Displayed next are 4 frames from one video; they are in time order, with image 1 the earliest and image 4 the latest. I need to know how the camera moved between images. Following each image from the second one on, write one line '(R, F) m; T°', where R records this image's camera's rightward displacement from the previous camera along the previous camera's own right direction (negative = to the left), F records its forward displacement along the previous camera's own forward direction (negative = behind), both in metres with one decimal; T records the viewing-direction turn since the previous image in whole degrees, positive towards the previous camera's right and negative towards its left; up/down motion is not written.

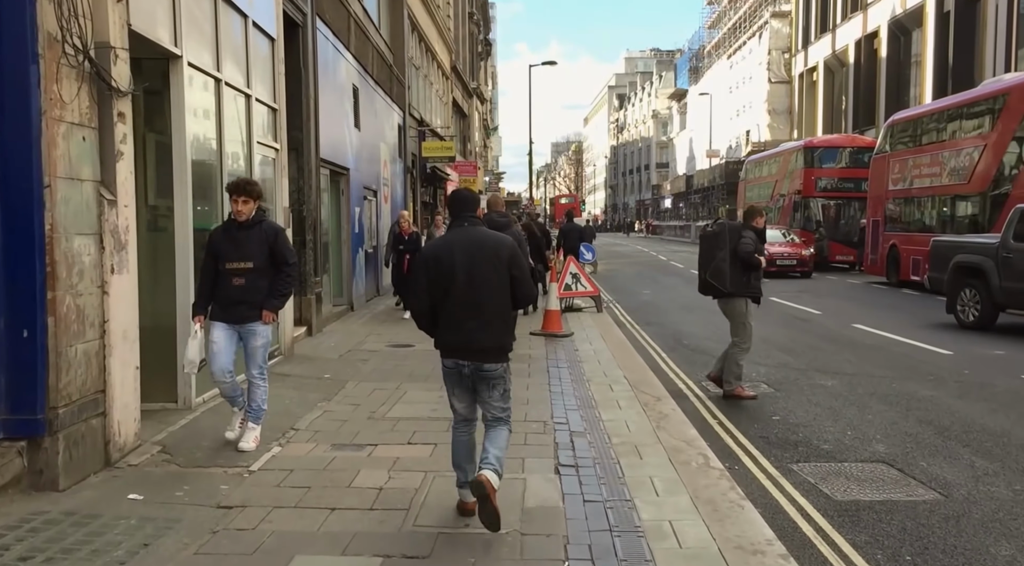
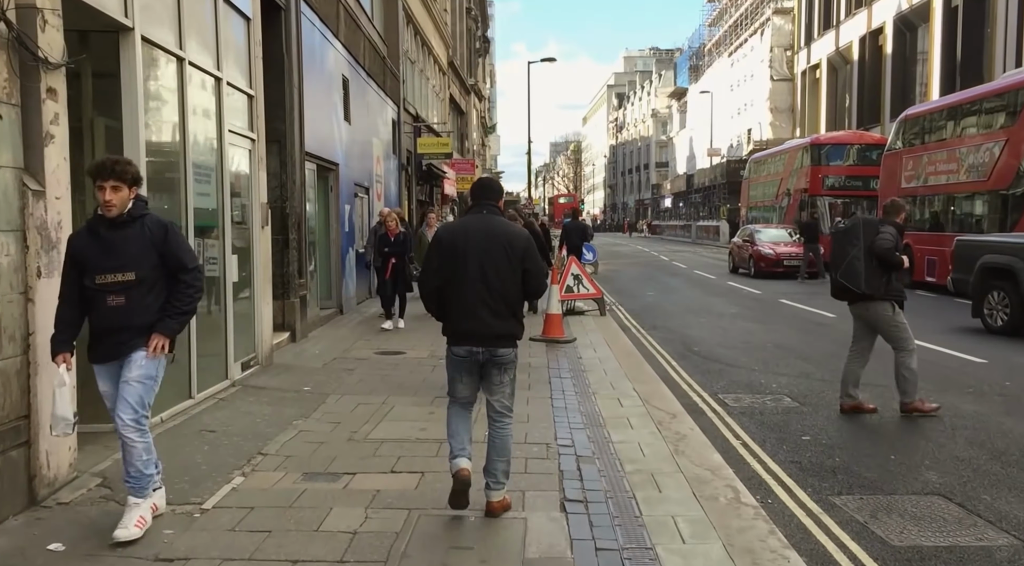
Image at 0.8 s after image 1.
(0.0, +0.8) m; 0°
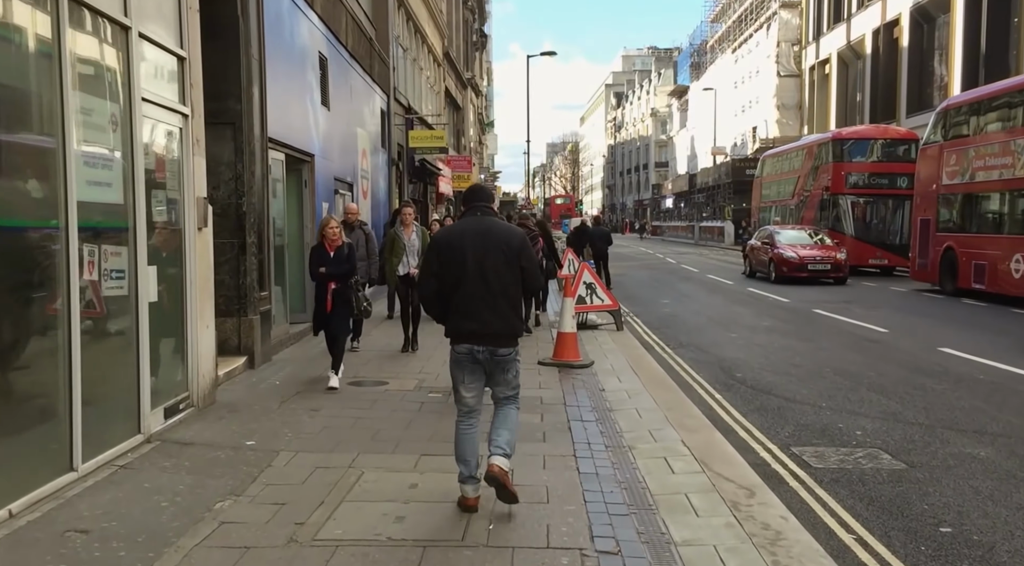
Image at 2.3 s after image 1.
(-0.1, +2.0) m; 0°
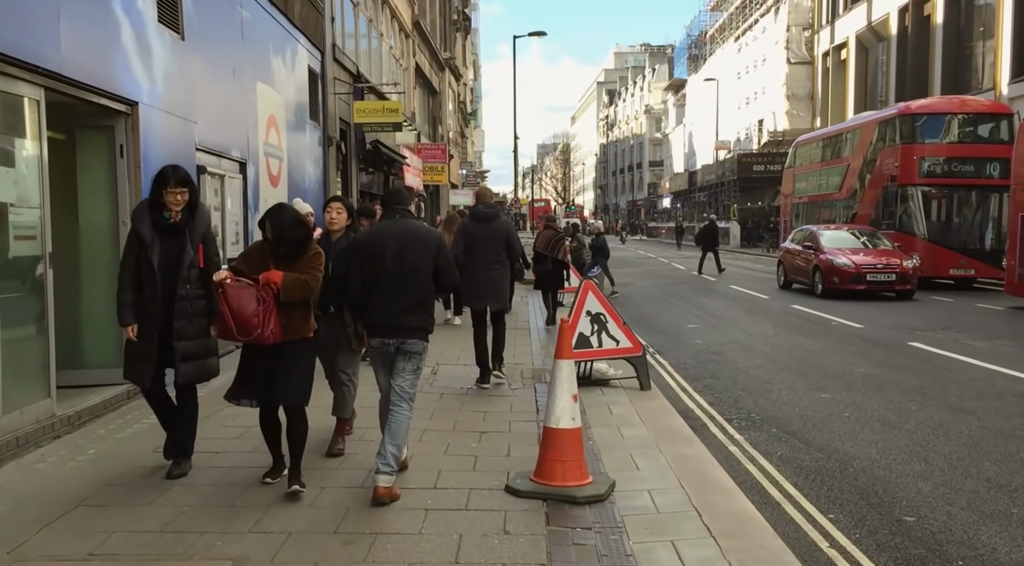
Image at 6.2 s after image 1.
(+0.3, +5.0) m; +1°
